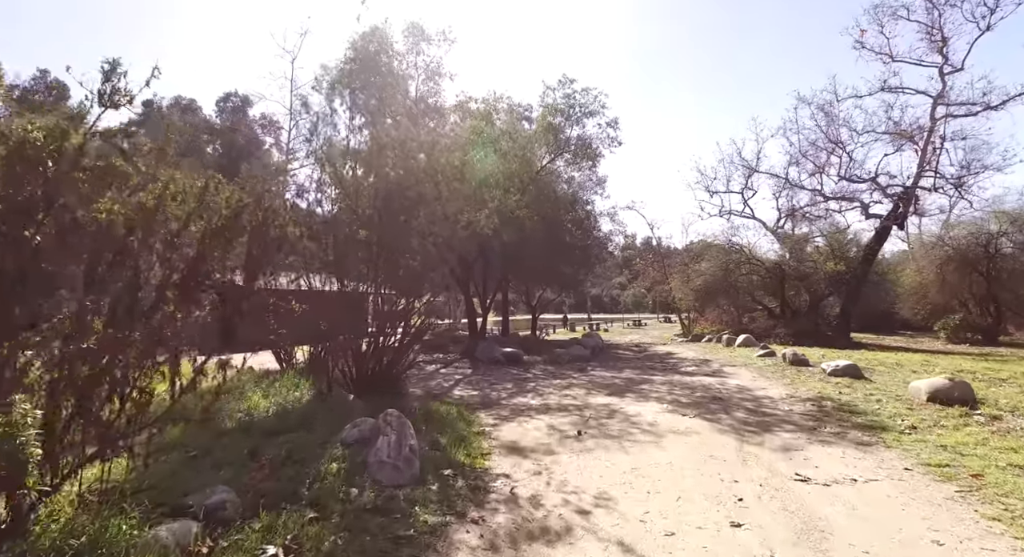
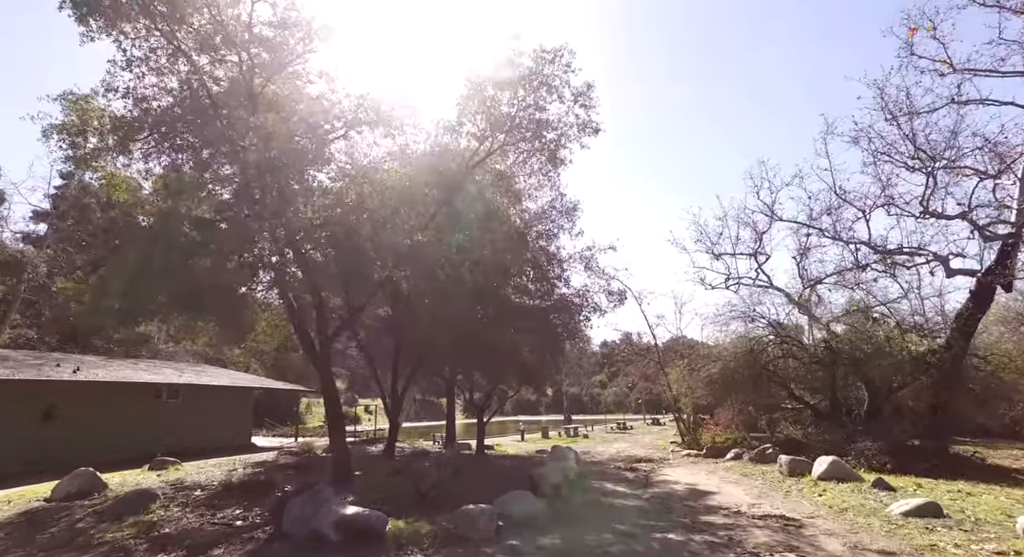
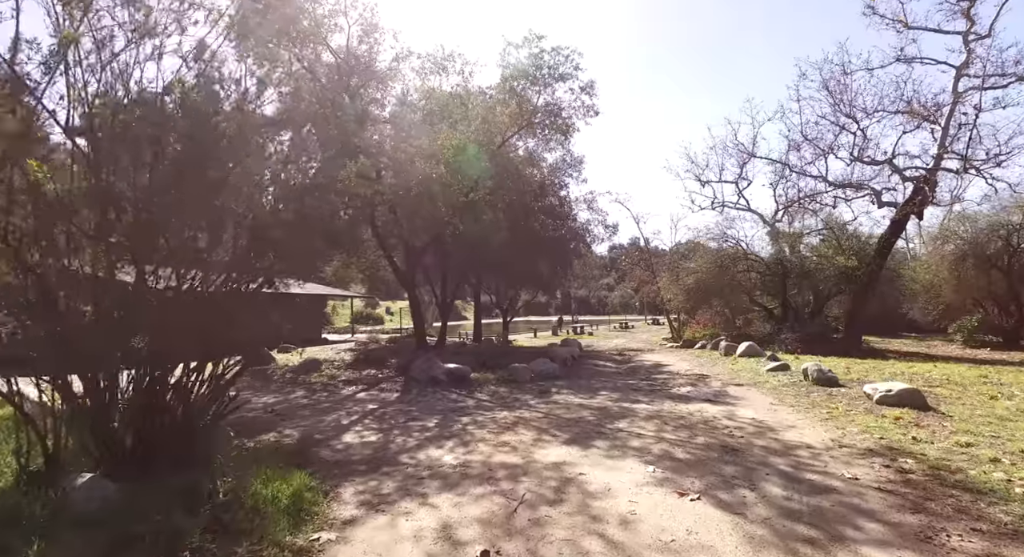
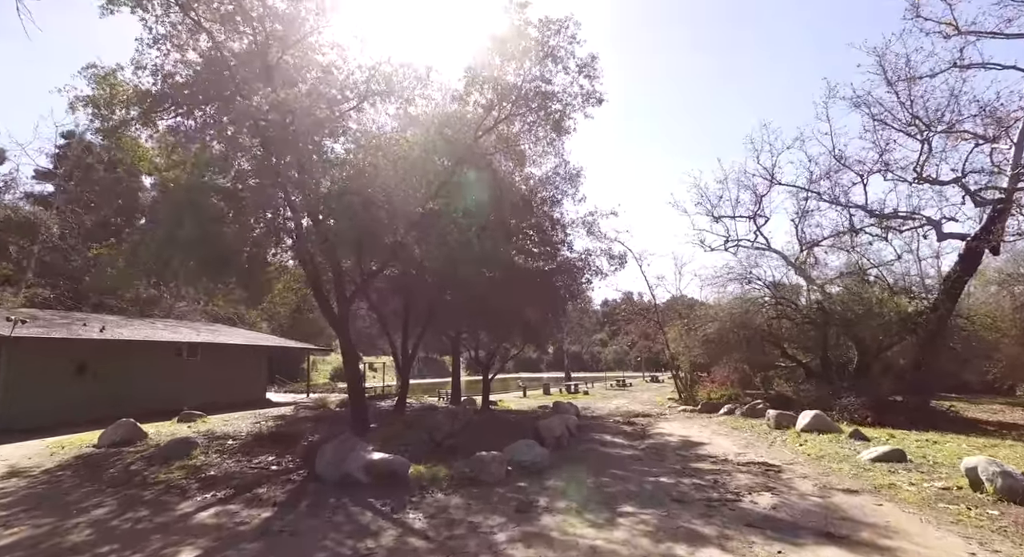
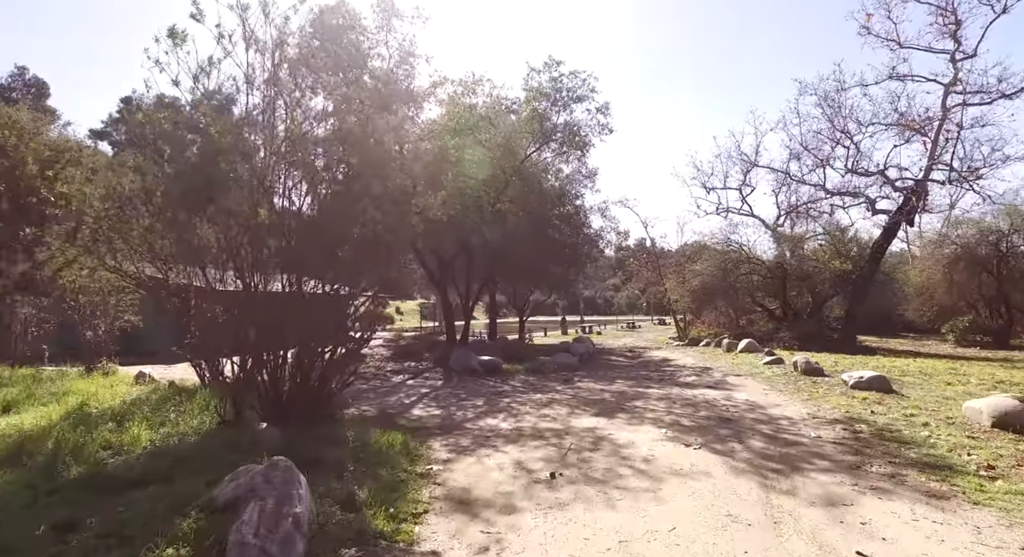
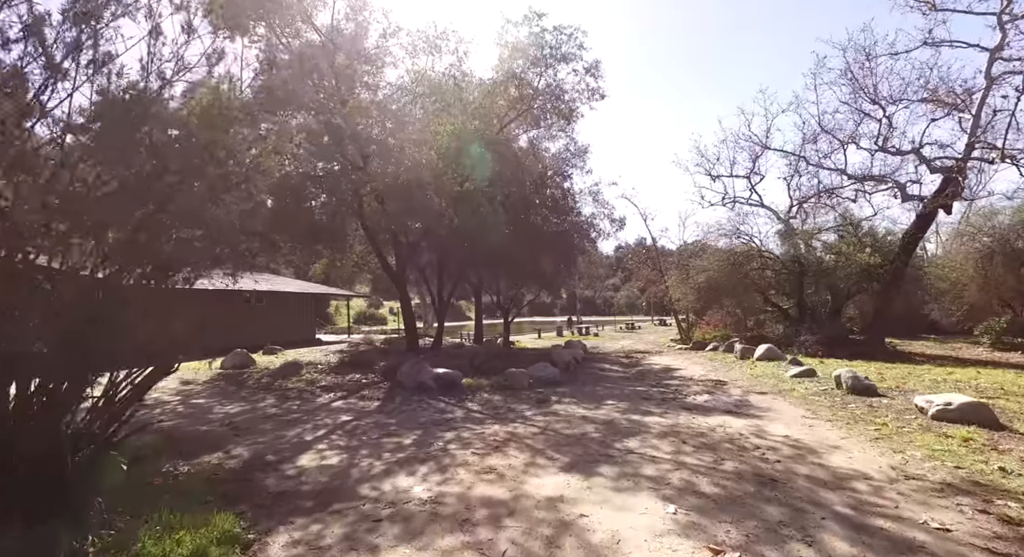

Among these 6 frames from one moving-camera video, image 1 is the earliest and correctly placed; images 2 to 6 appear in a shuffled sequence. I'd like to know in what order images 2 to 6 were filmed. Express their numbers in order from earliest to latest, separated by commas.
5, 3, 6, 4, 2
